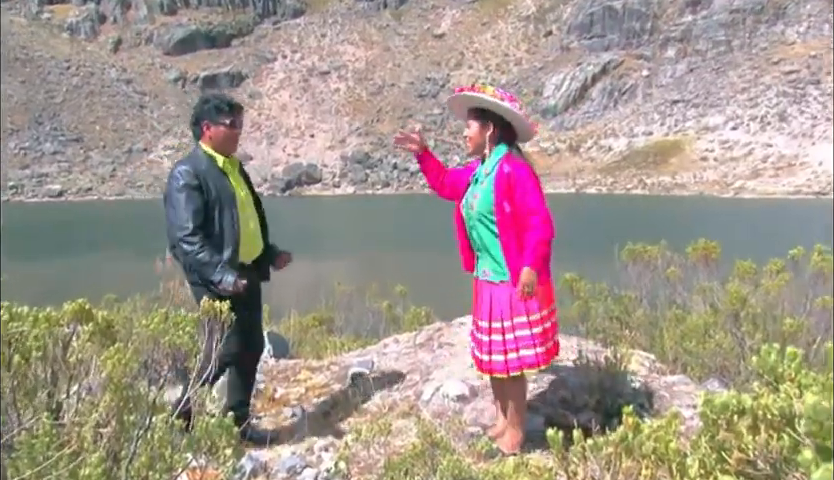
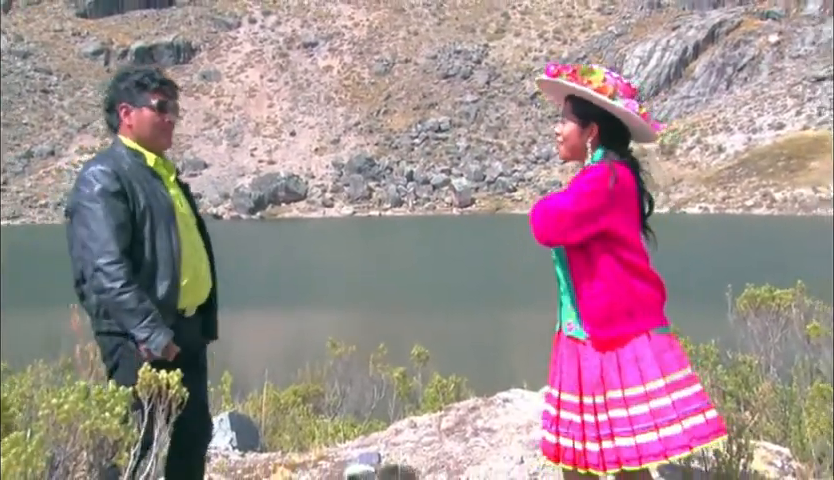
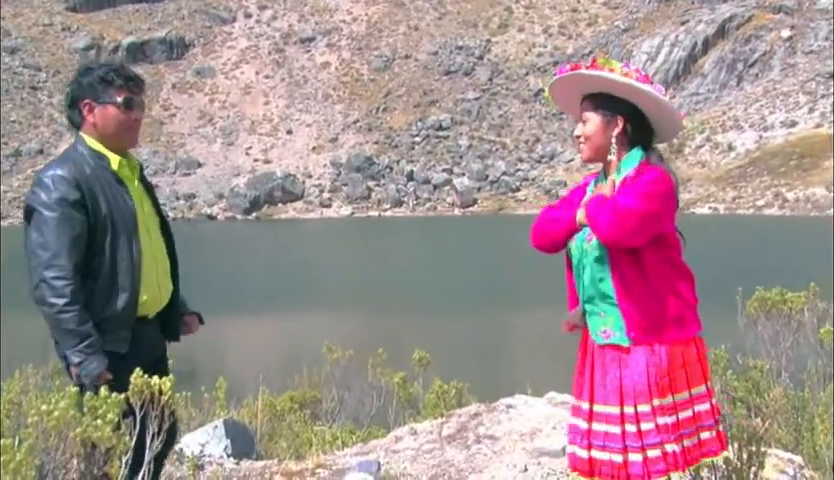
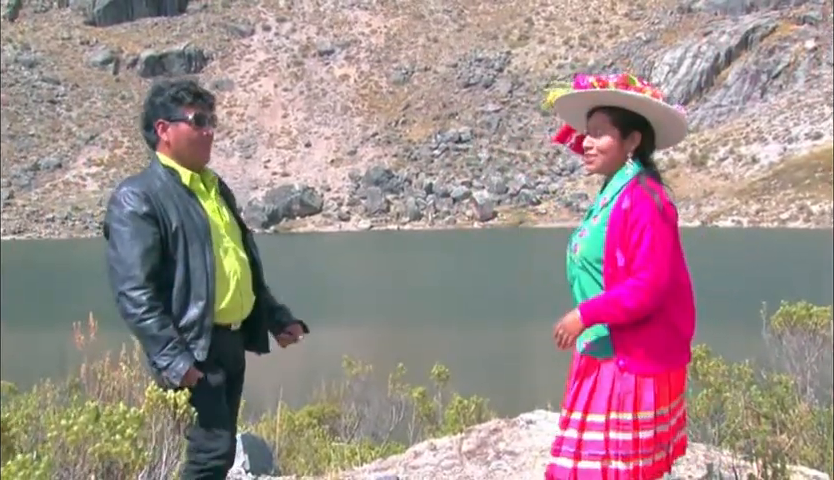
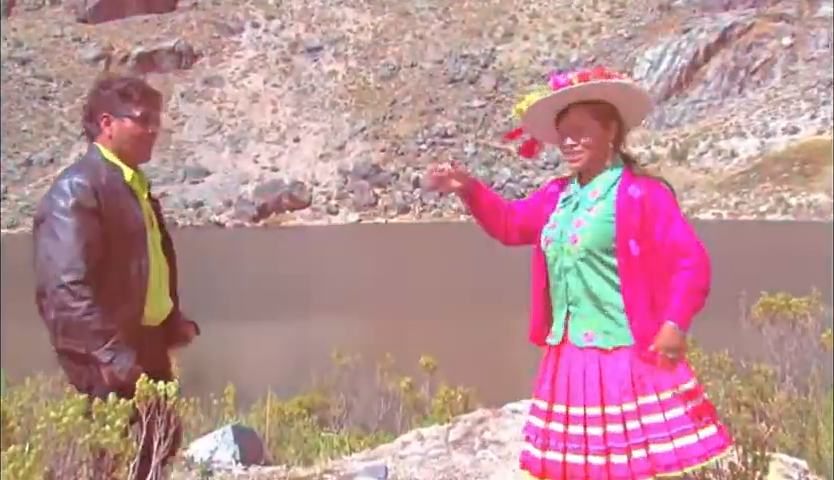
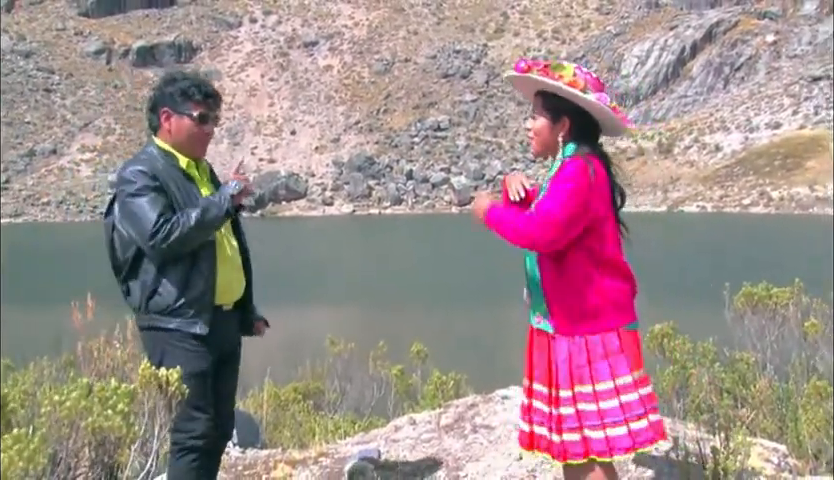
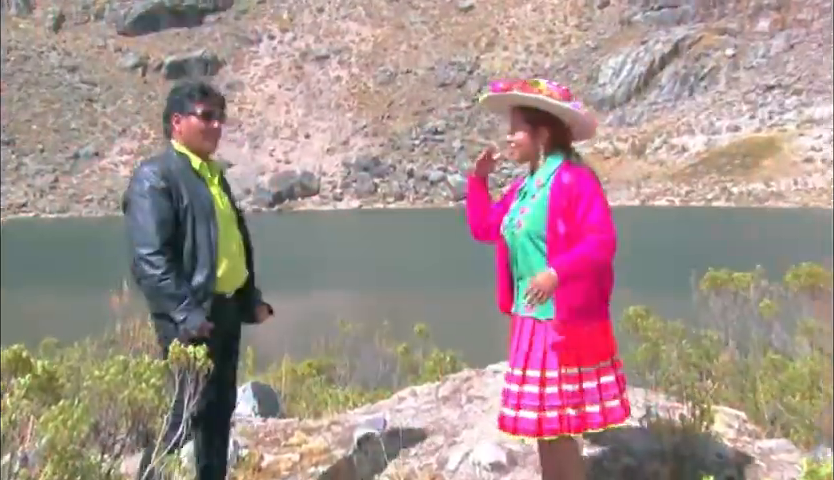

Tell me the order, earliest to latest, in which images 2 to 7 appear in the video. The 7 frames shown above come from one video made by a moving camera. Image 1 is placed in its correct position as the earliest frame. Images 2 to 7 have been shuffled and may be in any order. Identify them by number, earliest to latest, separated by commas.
7, 5, 4, 3, 2, 6
